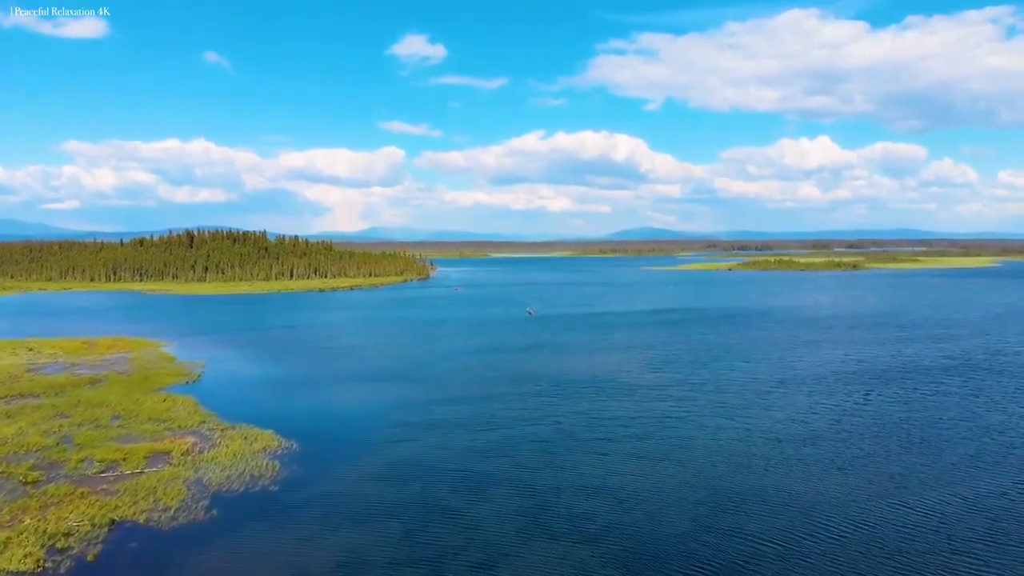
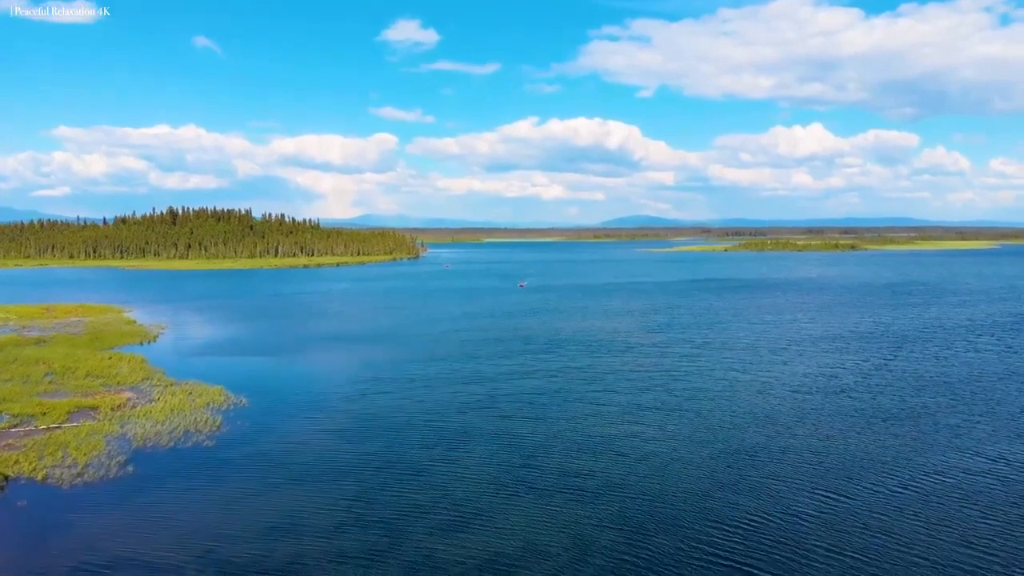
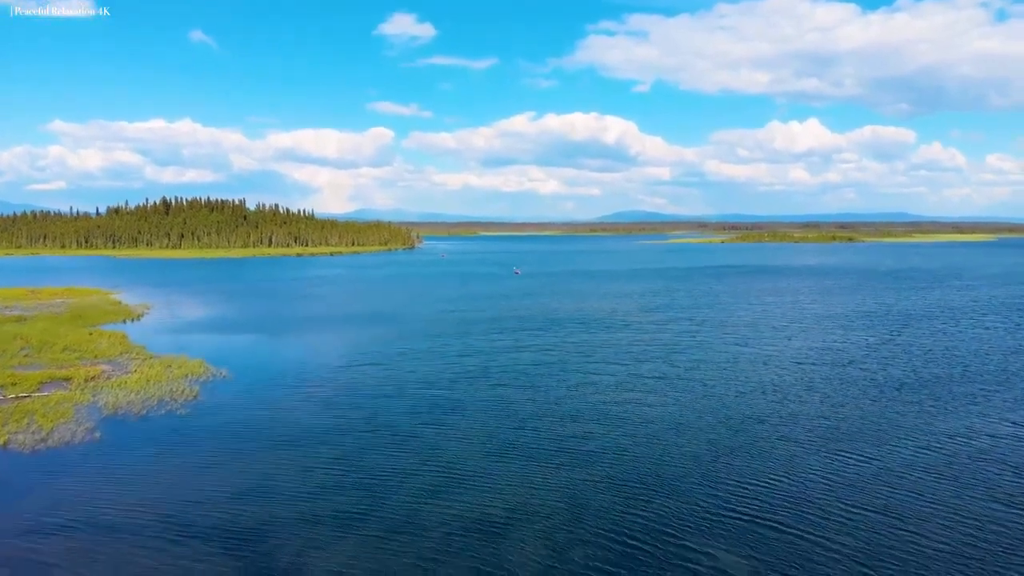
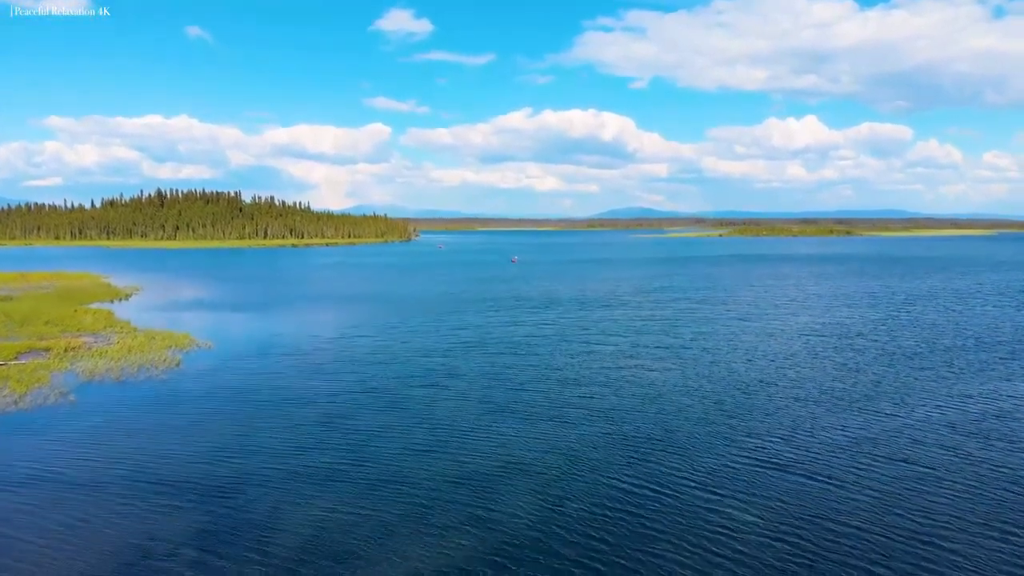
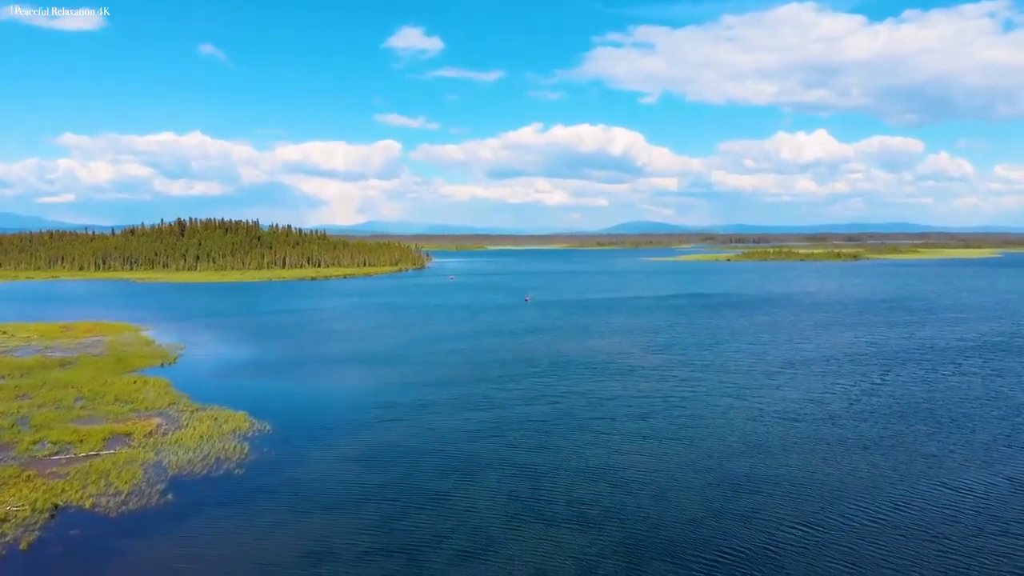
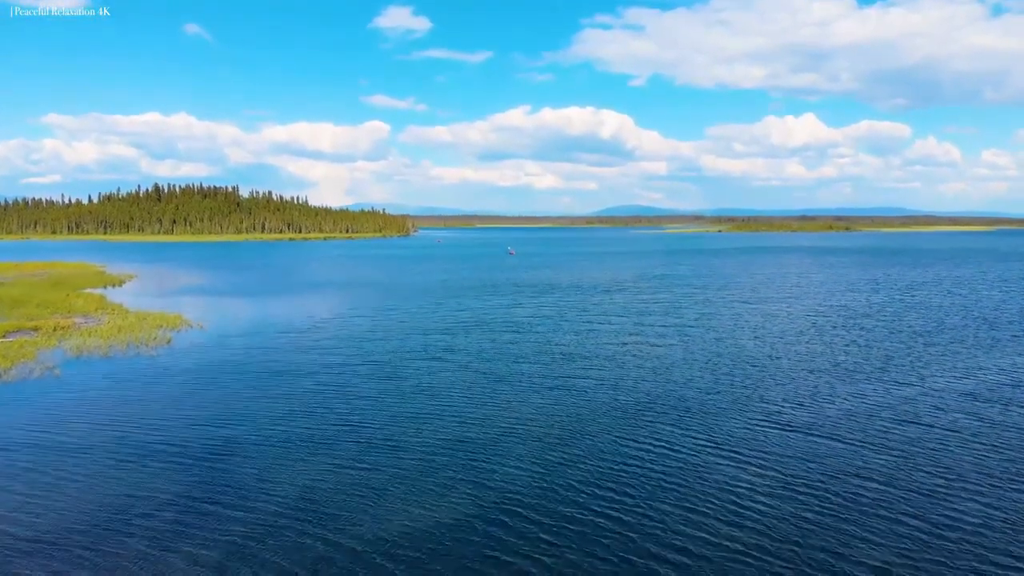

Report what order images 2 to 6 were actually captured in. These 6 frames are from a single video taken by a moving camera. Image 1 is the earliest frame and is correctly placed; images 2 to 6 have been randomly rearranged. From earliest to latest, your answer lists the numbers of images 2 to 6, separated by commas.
5, 2, 3, 4, 6
